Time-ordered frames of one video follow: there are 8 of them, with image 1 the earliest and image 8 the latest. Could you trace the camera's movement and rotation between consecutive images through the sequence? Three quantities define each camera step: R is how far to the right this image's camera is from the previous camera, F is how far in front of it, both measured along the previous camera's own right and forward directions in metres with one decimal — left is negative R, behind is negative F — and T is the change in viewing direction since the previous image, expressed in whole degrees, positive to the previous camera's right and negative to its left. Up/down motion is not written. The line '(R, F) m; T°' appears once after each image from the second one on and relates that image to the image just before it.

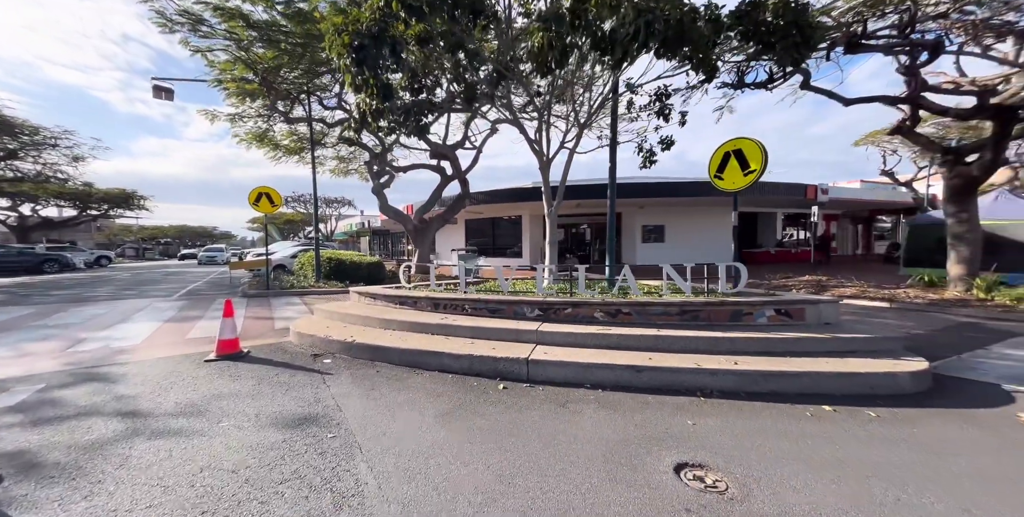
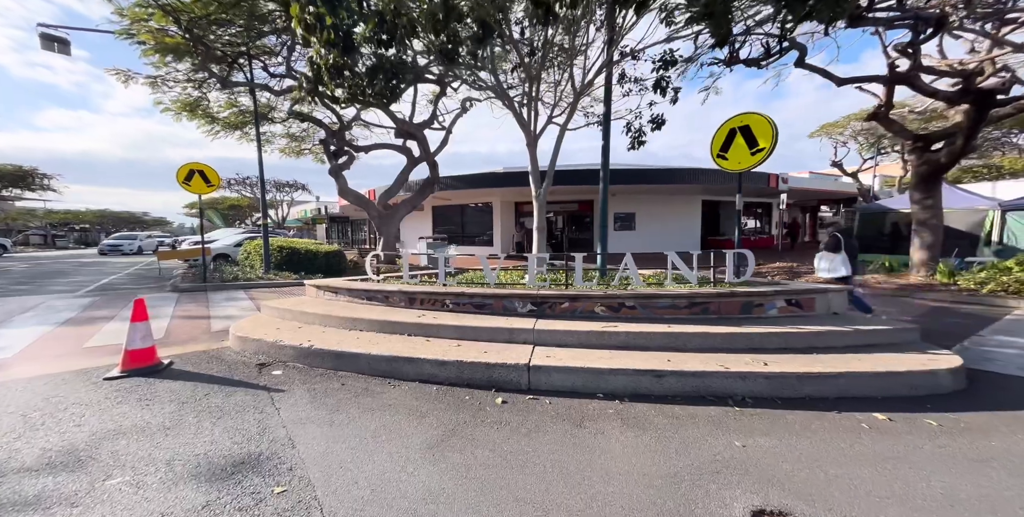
(-0.3, +0.8) m; +5°
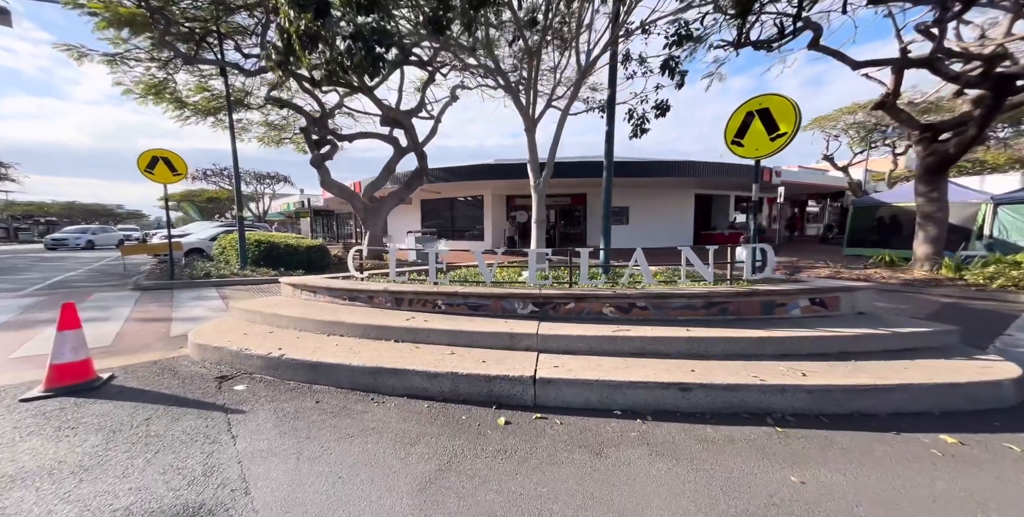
(-0.1, +0.6) m; +2°
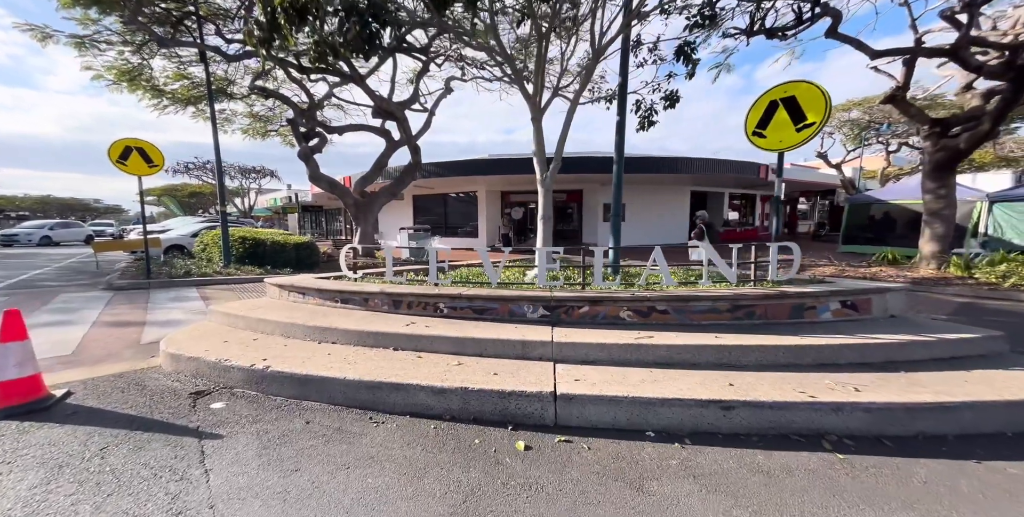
(-0.2, +0.4) m; +1°
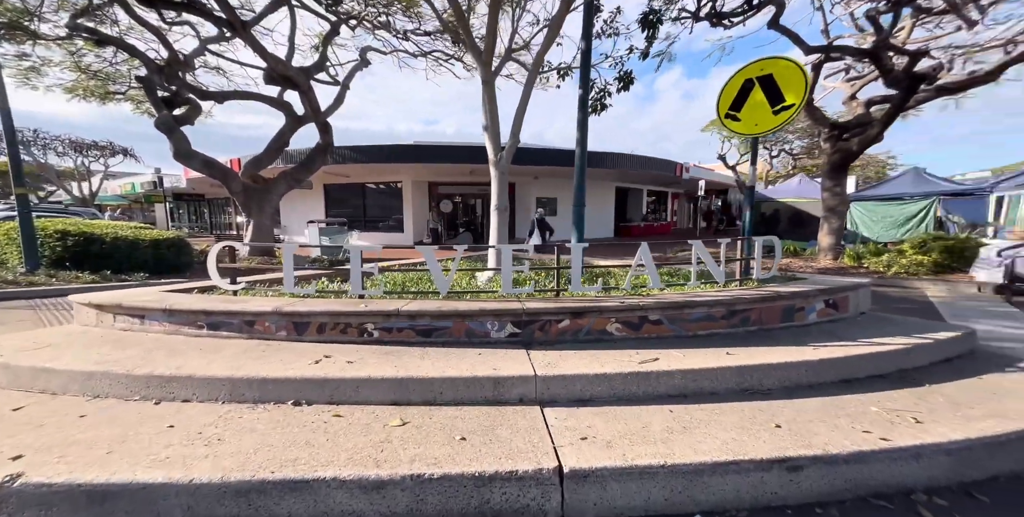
(-0.3, +1.2) m; +12°
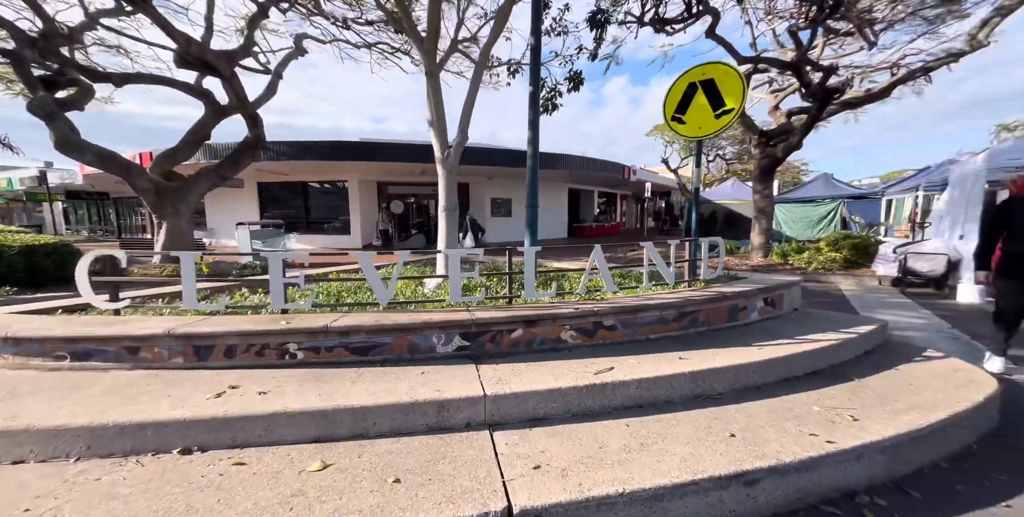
(+0.1, +0.2) m; +7°
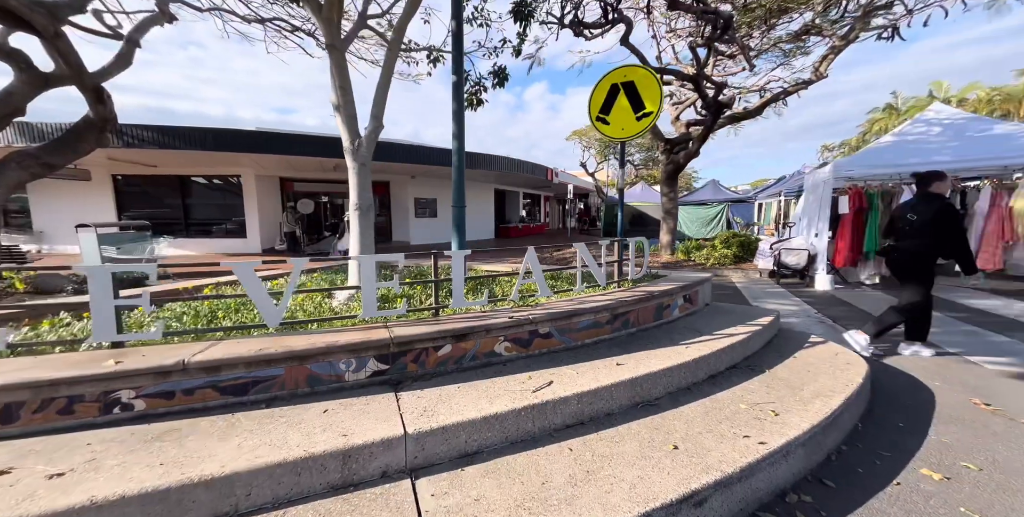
(0.0, +0.4) m; +12°
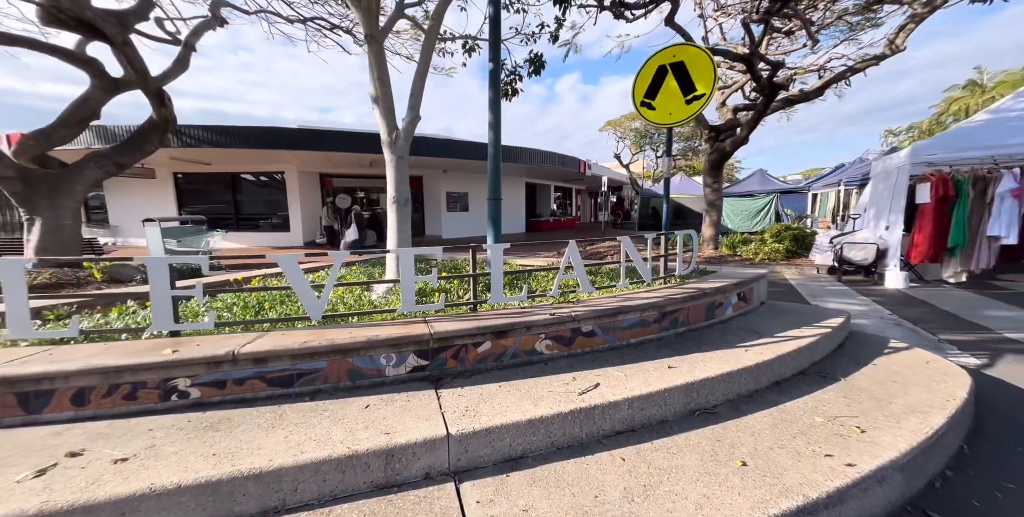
(-0.1, +0.2) m; -5°
